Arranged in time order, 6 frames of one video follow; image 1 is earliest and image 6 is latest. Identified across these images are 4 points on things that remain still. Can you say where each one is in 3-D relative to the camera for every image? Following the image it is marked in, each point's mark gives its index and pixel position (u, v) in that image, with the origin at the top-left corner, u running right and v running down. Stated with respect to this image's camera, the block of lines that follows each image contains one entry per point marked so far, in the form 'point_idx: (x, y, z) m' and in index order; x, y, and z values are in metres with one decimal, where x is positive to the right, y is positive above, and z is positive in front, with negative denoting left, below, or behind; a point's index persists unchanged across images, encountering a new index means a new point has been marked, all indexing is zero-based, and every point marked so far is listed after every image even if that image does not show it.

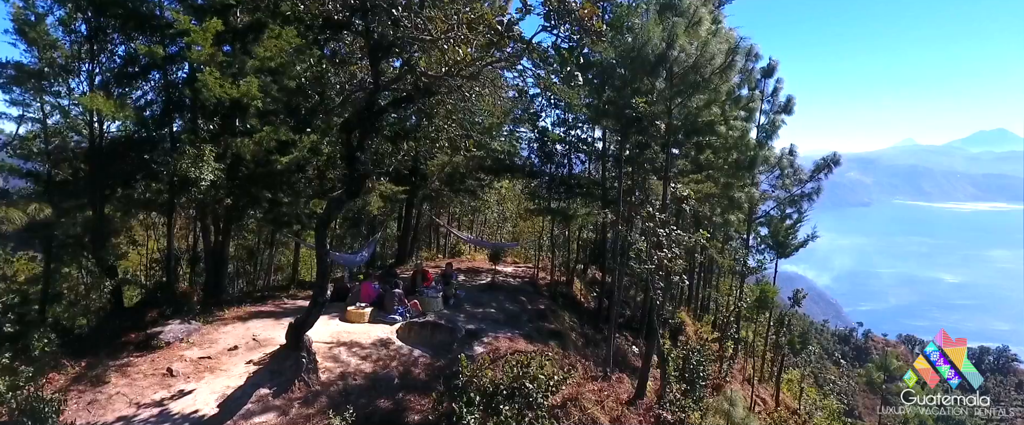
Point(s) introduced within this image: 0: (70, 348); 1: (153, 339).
0: (-5.3, -1.6, +6.8) m
1: (-4.4, -1.5, +7.0) m
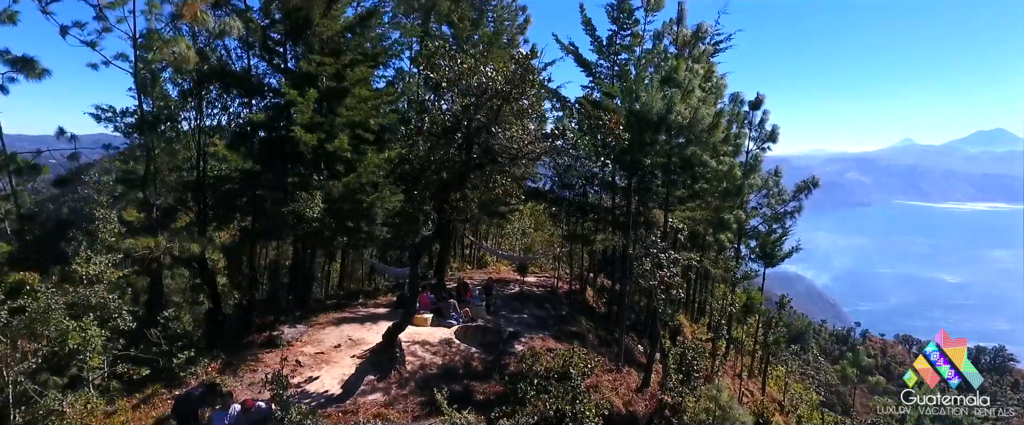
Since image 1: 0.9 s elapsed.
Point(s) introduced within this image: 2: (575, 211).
0: (-4.7, -2.1, +9.0) m
1: (-3.8, -2.0, +9.2) m
2: (+1.4, -0.5, +13.0) m
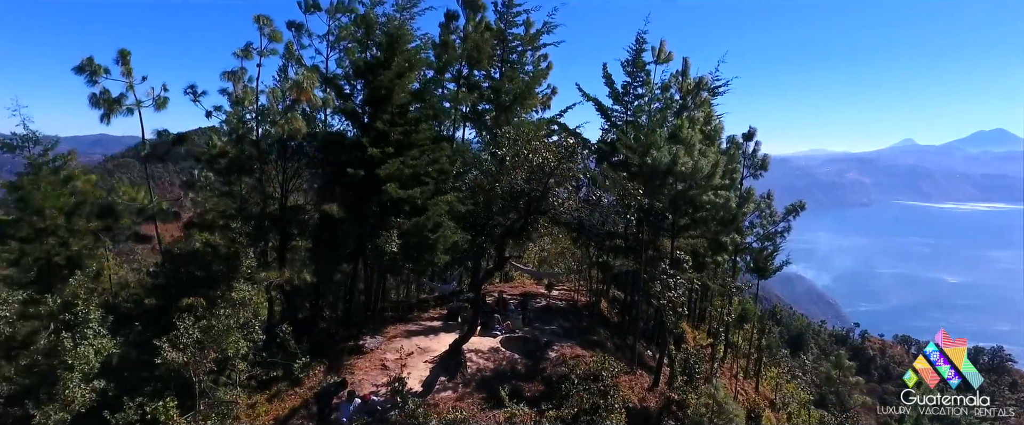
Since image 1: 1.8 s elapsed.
0: (-3.9, -2.7, +11.3) m
1: (-3.0, -2.7, +11.5) m
2: (+2.2, -1.1, +15.3) m
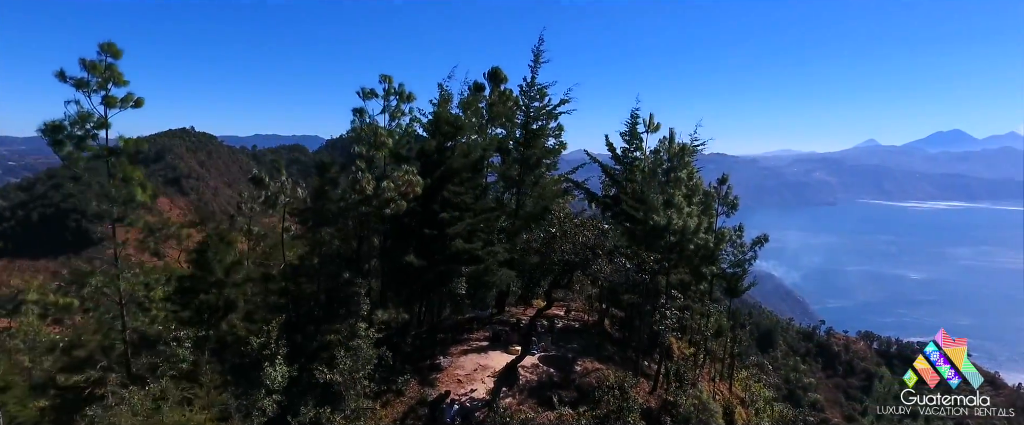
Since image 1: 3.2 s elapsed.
0: (-2.9, -4.1, +15.0) m
1: (-2.0, -4.1, +15.2) m
2: (+3.0, -2.5, +19.3) m
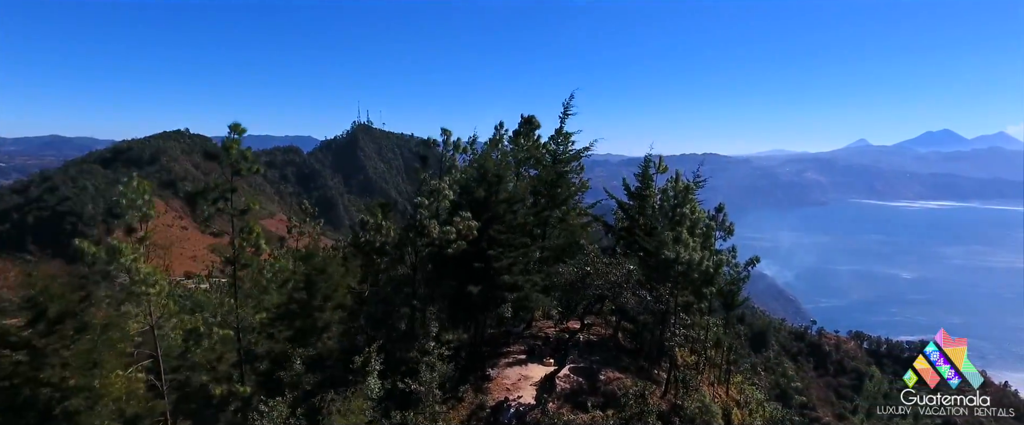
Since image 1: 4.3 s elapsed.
0: (-1.7, -5.3, +18.2) m
1: (-0.8, -5.3, +18.4) m
2: (+4.2, -3.7, +22.5) m
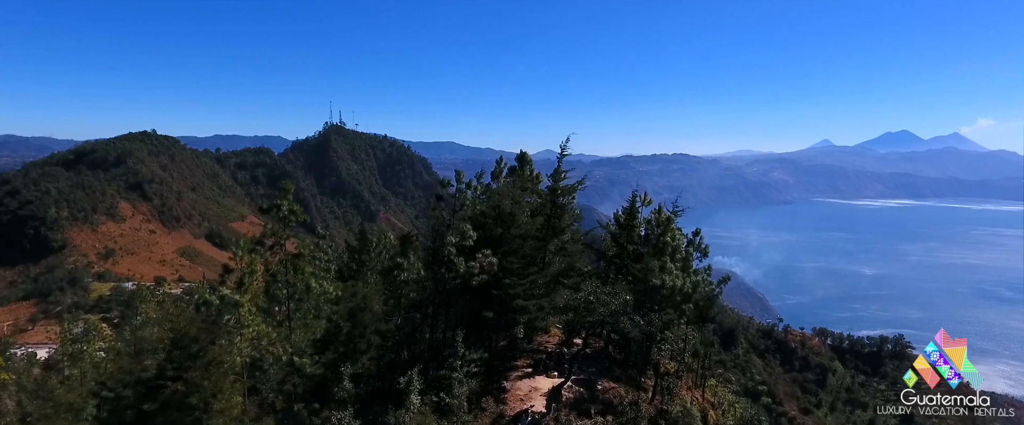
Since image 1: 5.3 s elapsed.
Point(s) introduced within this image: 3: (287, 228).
0: (-1.2, -6.7, +21.3) m
1: (-0.3, -6.6, +21.5) m
2: (+4.4, -5.0, +25.8) m
3: (-6.9, -0.5, +18.1) m
